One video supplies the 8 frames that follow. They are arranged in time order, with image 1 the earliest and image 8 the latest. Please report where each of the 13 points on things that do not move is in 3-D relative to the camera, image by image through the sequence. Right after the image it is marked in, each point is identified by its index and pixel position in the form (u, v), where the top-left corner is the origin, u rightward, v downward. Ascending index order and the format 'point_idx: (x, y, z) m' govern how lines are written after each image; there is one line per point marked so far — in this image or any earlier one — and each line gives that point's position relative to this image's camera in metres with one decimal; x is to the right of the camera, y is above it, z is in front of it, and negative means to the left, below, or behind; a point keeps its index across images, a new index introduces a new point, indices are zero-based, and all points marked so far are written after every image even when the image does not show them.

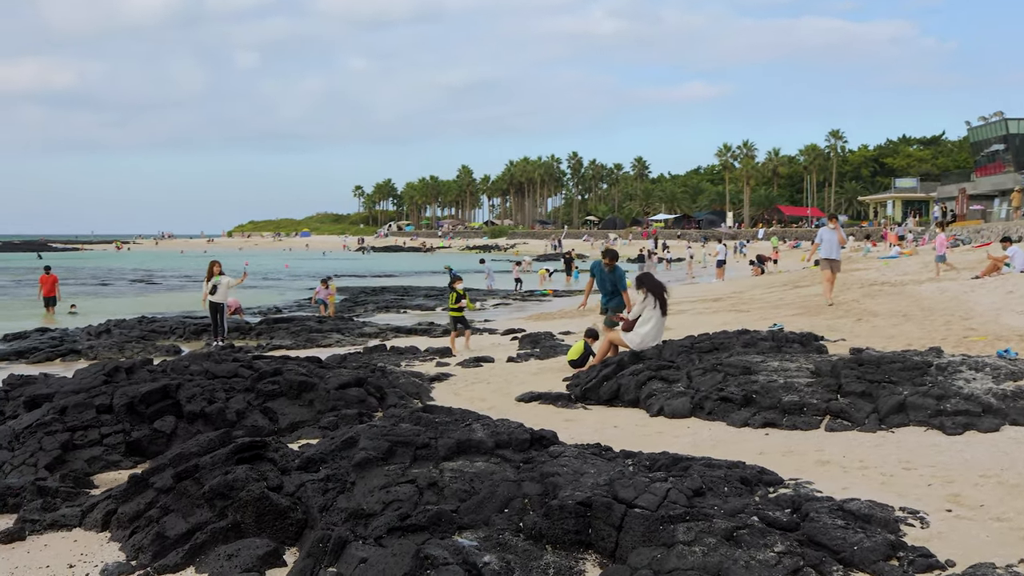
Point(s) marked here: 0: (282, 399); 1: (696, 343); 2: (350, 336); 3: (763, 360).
0: (-1.9, -0.9, +9.9) m
1: (+1.5, -0.4, +9.7) m
2: (-2.5, -0.8, +18.4) m
3: (+1.9, -0.6, +9.0) m
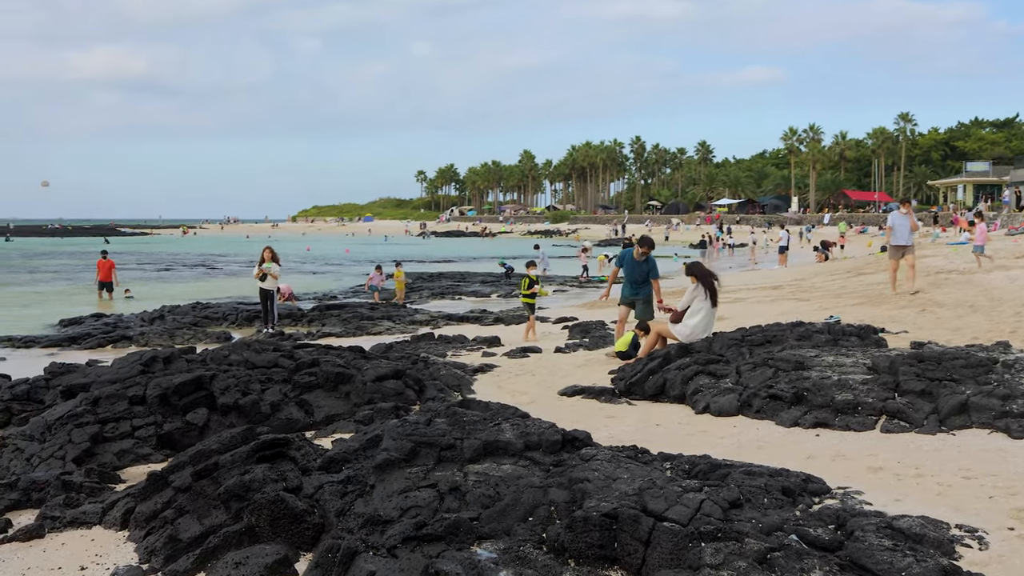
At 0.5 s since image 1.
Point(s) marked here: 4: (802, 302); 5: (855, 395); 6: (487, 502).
0: (-1.6, -0.9, +9.6) m
1: (+1.9, -0.4, +9.3) m
2: (-1.7, -0.6, +18.1) m
3: (+2.2, -0.5, +8.5) m
4: (+4.0, -0.2, +16.1) m
5: (+2.1, -0.7, +7.2) m
6: (-0.1, -1.0, +5.3) m
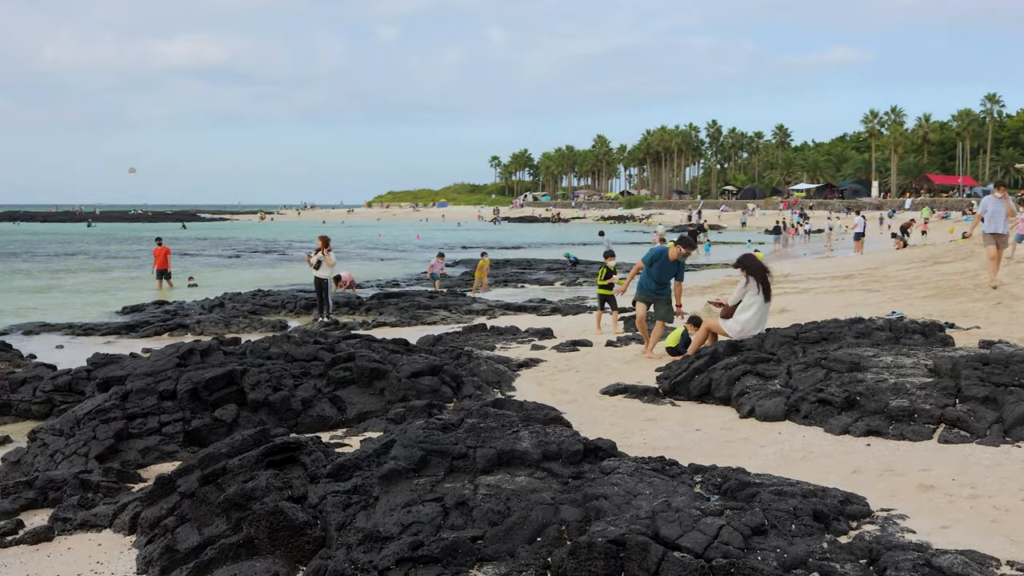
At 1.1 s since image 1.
0: (-1.3, -0.8, +9.3) m
1: (+2.2, -0.3, +8.7) m
2: (-0.8, -0.4, +17.8) m
3: (+2.5, -0.5, +7.9) m
4: (+4.7, -0.1, +15.4) m
5: (+2.3, -0.6, +6.6) m
6: (-0.1, -1.0, +4.9) m
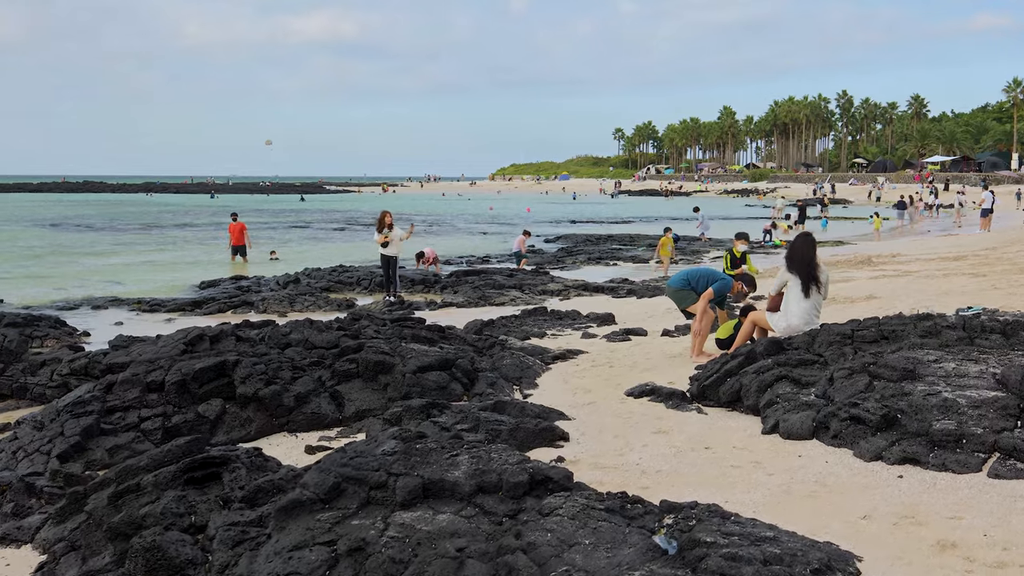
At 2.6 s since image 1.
0: (-1.1, -0.7, +8.5) m
1: (+2.2, -0.3, +7.5) m
2: (+0.3, -0.1, +16.9) m
3: (+2.4, -0.4, +6.7) m
4: (+5.5, +0.1, +13.9) m
5: (+2.1, -0.6, +5.4) m
6: (-0.4, -1.0, +4.0) m
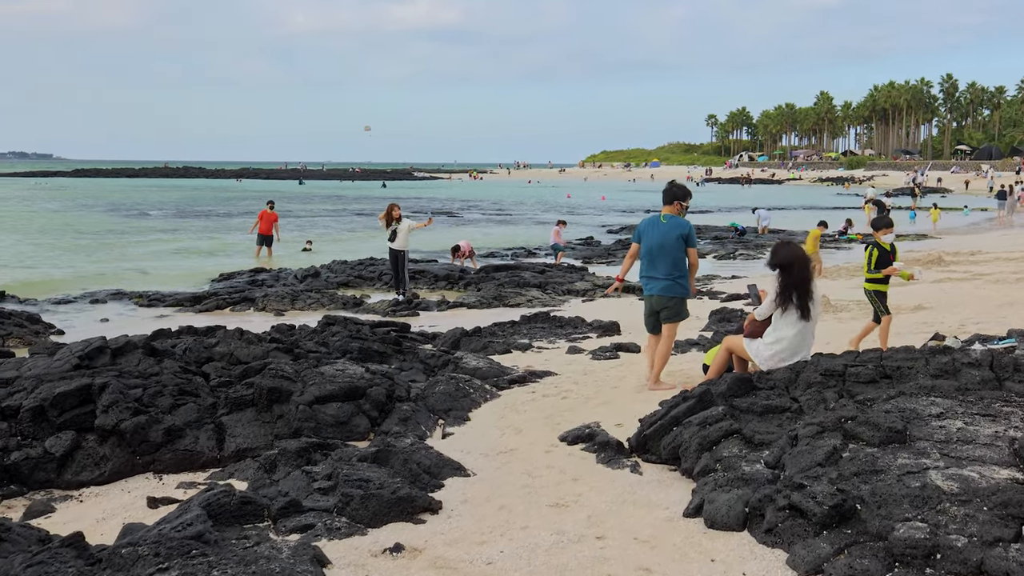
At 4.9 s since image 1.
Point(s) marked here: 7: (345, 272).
0: (-1.6, -0.7, +7.1) m
1: (+1.7, -0.4, +5.8) m
2: (+0.5, -0.1, +15.3) m
3: (+1.8, -0.5, +5.0) m
4: (+5.5, 0.0, +11.9) m
5: (+1.4, -0.8, +3.7) m
6: (-1.3, -1.1, +2.5) m
7: (-2.7, +0.3, +18.9) m
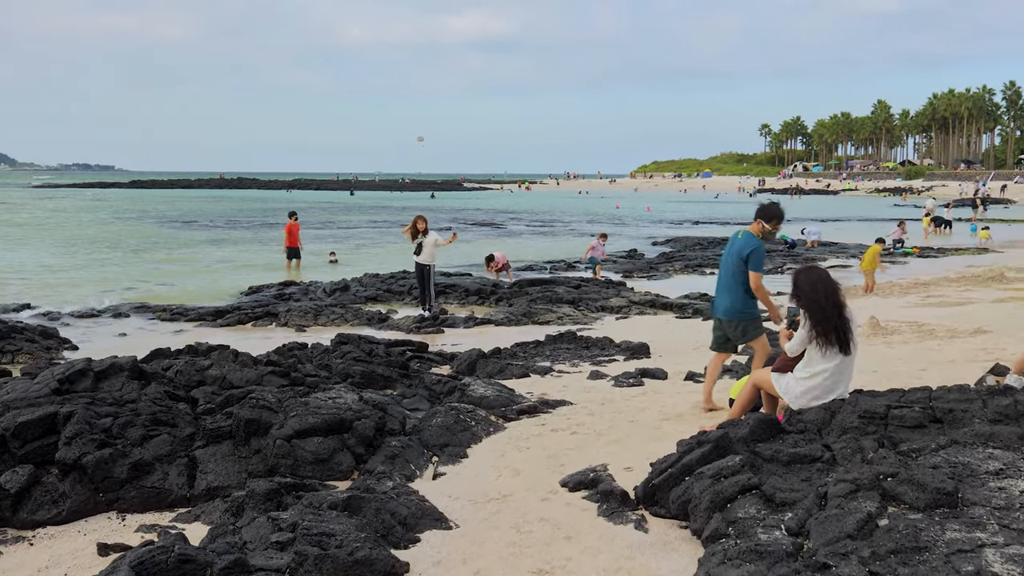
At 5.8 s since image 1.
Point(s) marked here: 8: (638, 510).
0: (-1.6, -0.9, +6.4) m
1: (+1.7, -0.5, +5.0) m
2: (+0.9, -0.3, +14.6) m
3: (+1.7, -0.7, +4.2) m
4: (+5.7, -0.2, +10.9) m
5: (+1.2, -0.9, +3.0) m
6: (-1.4, -1.2, +1.9) m
7: (-2.1, 0.0, +18.3) m
8: (+0.5, -0.9, +5.0) m
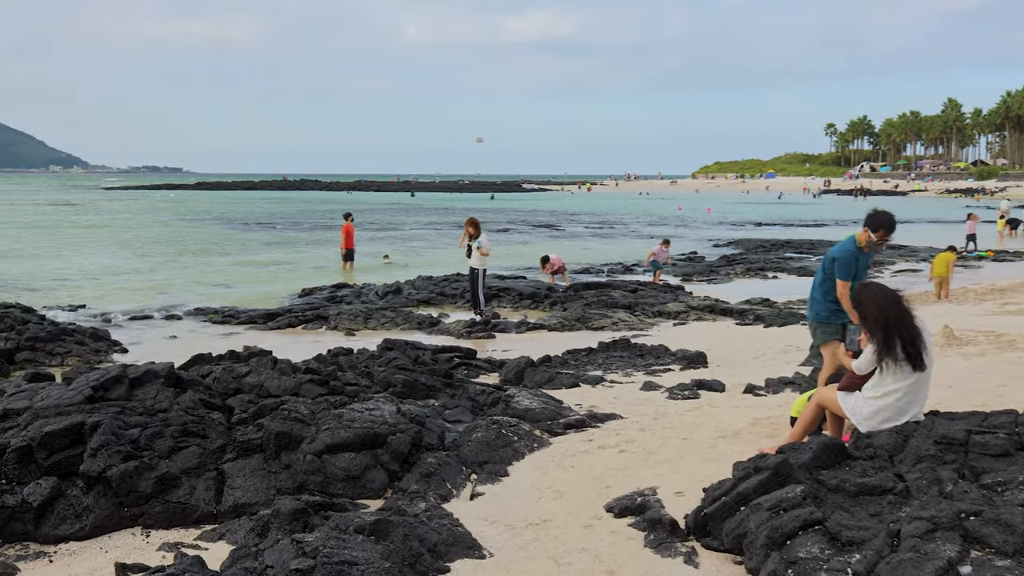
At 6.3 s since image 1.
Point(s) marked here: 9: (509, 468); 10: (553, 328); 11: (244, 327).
0: (-1.3, -0.9, +6.1) m
1: (+1.8, -0.5, +4.6) m
2: (+1.6, -0.3, +14.1) m
3: (+1.9, -0.7, +3.7) m
4: (+6.2, -0.2, +10.2) m
5: (+1.3, -0.9, +2.5) m
6: (-1.4, -1.2, +1.6) m
7: (-1.3, 0.0, +18.0) m
8: (+0.7, -1.0, +4.5) m
9: (0.0, -0.9, +6.0) m
10: (+0.5, -0.4, +13.3) m
11: (-3.4, -0.5, +15.1) m
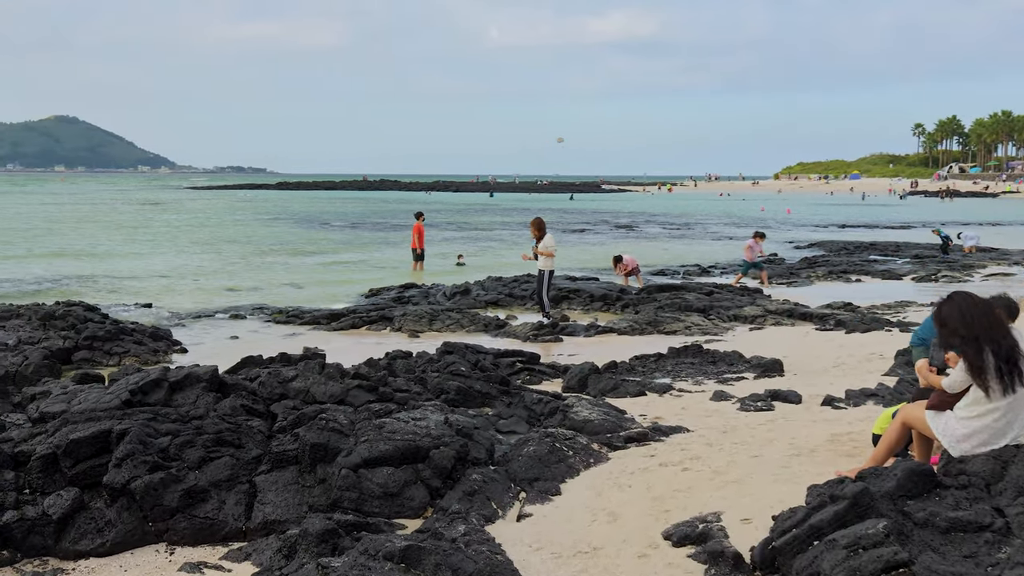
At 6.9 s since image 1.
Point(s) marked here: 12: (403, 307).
0: (-1.1, -0.9, +5.7) m
1: (+2.0, -0.6, +4.0) m
2: (+2.4, -0.4, +13.5) m
3: (+1.9, -0.7, +3.1) m
4: (+6.7, -0.3, +9.3) m
5: (+1.3, -0.9, +2.0) m
6: (-1.5, -1.2, +1.2) m
7: (-0.2, 0.0, +17.6) m
8: (+0.8, -1.0, +4.0) m
9: (+0.2, -0.9, +5.5) m
10: (+1.2, -0.5, +12.8) m
11: (-2.5, -0.5, +14.8) m
12: (-1.5, -0.2, +15.9) m
